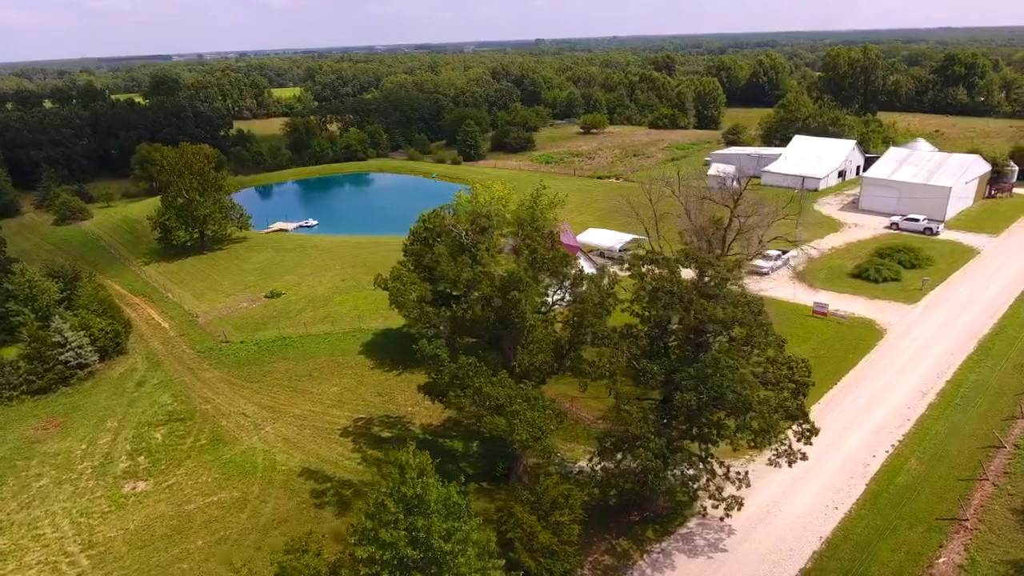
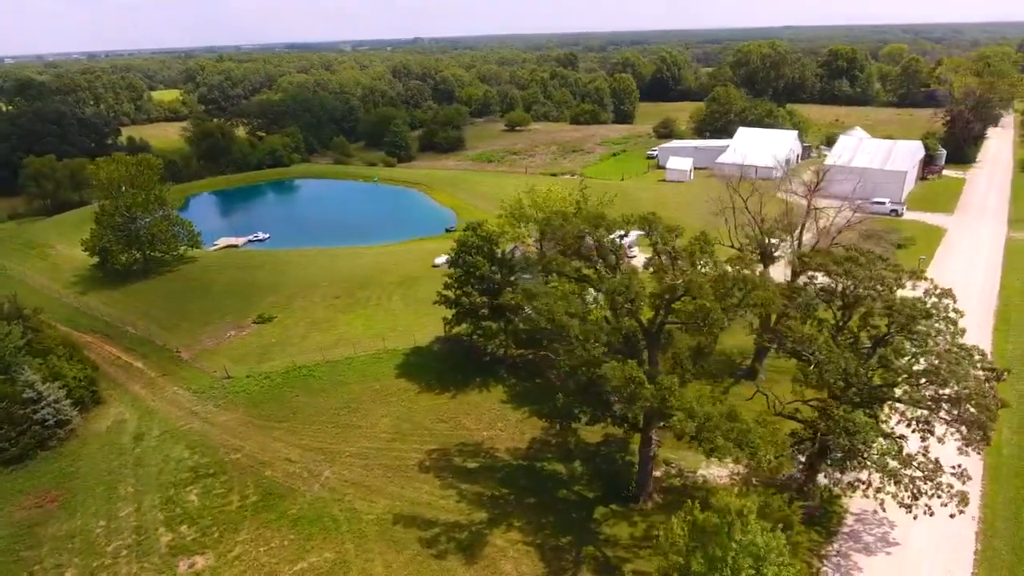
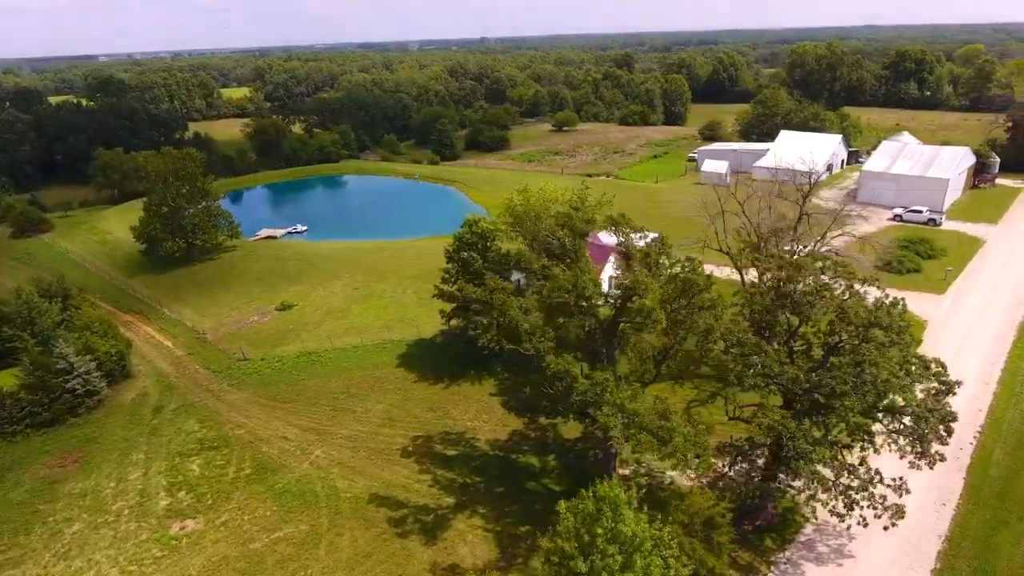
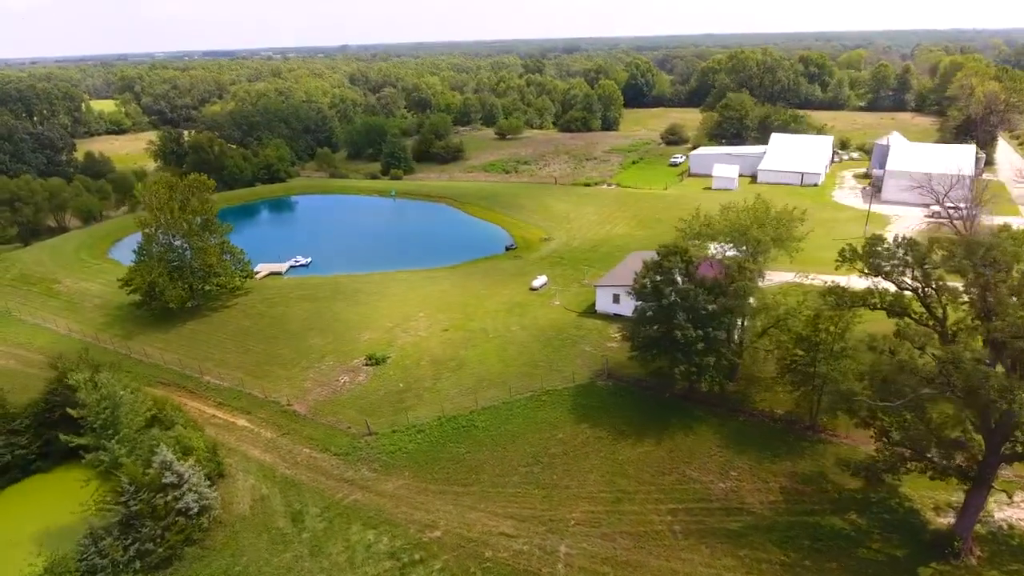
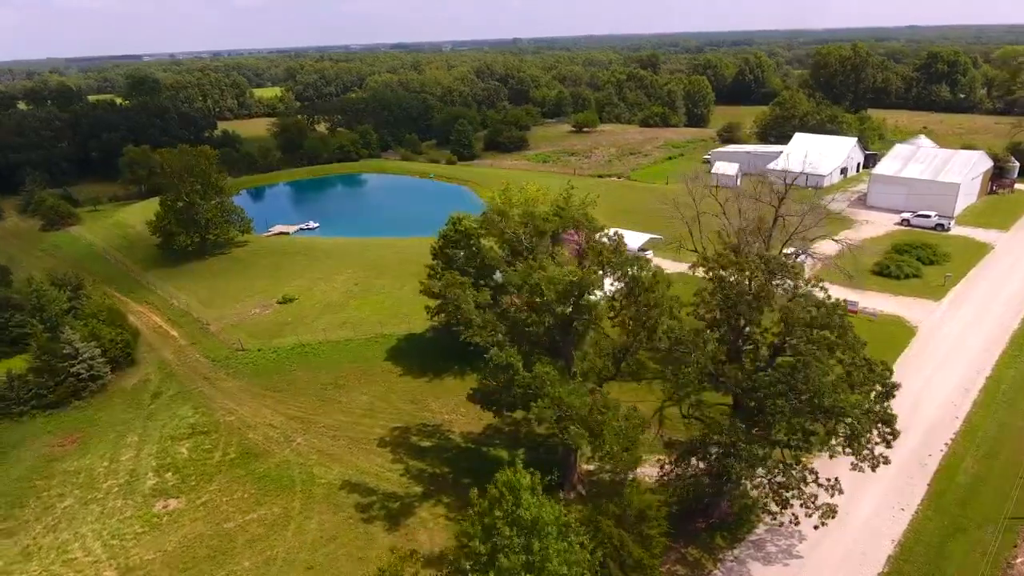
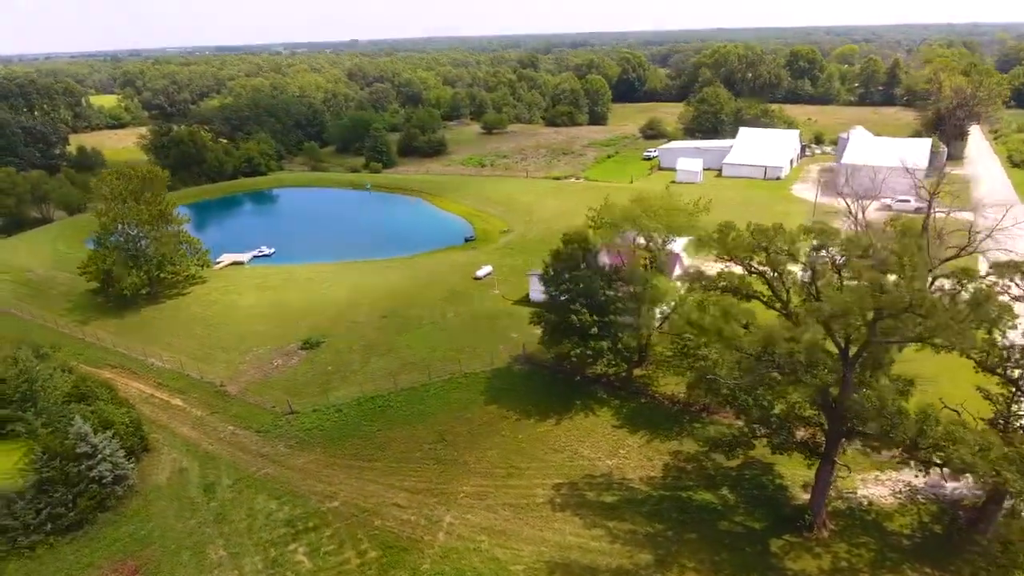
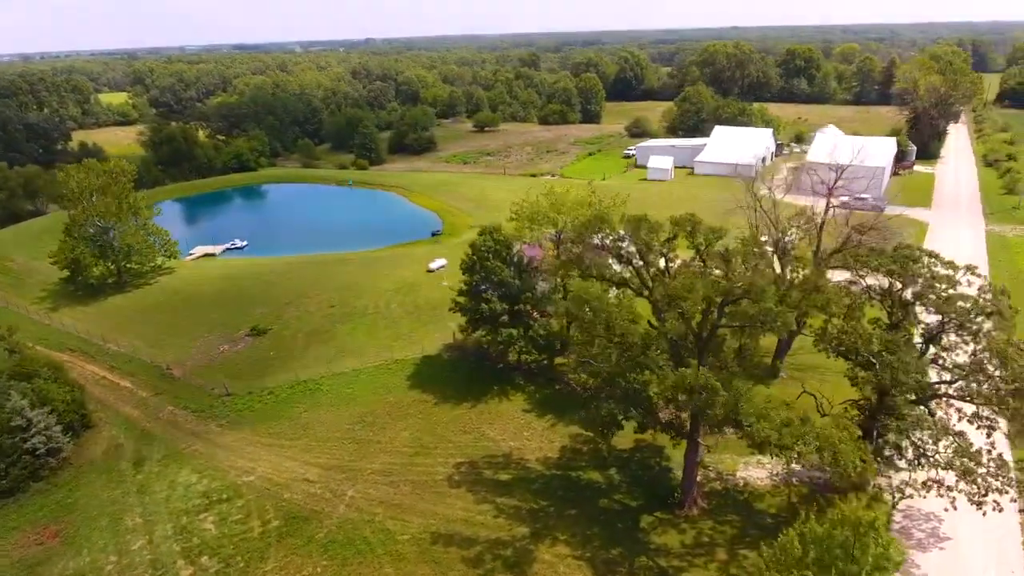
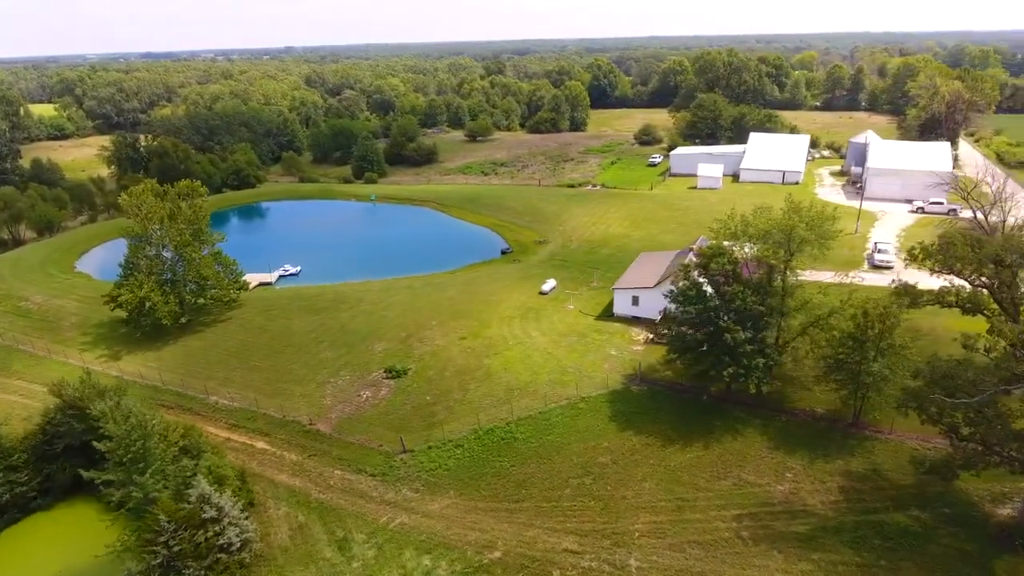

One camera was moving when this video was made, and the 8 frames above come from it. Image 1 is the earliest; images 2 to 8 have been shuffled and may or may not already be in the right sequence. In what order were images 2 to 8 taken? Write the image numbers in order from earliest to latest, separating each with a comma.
5, 3, 2, 7, 6, 4, 8
